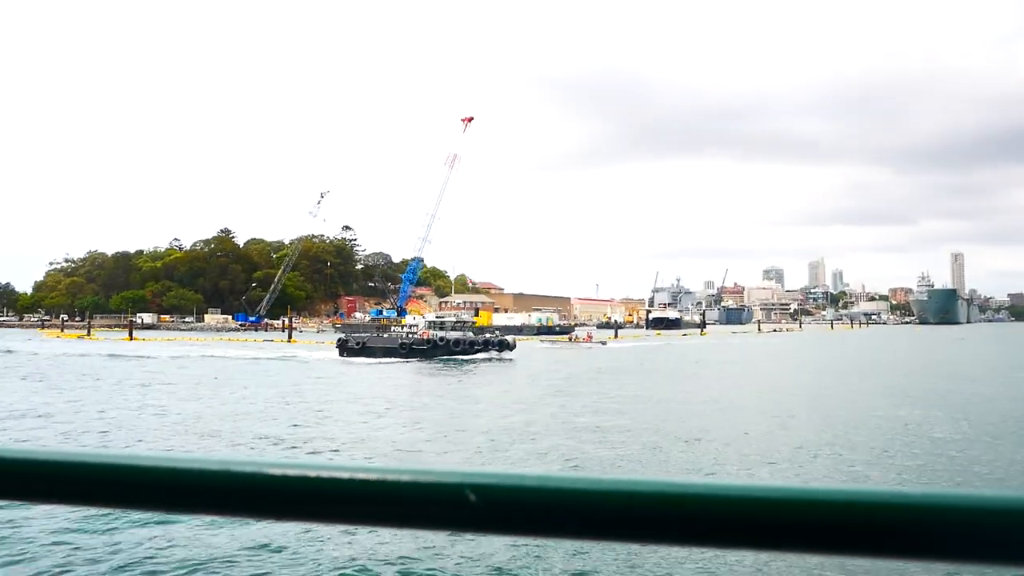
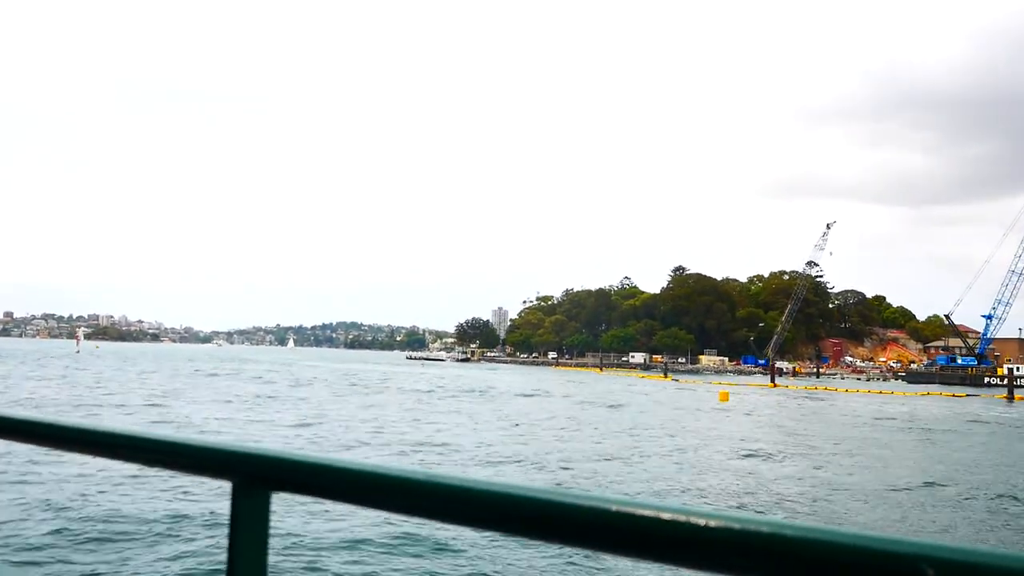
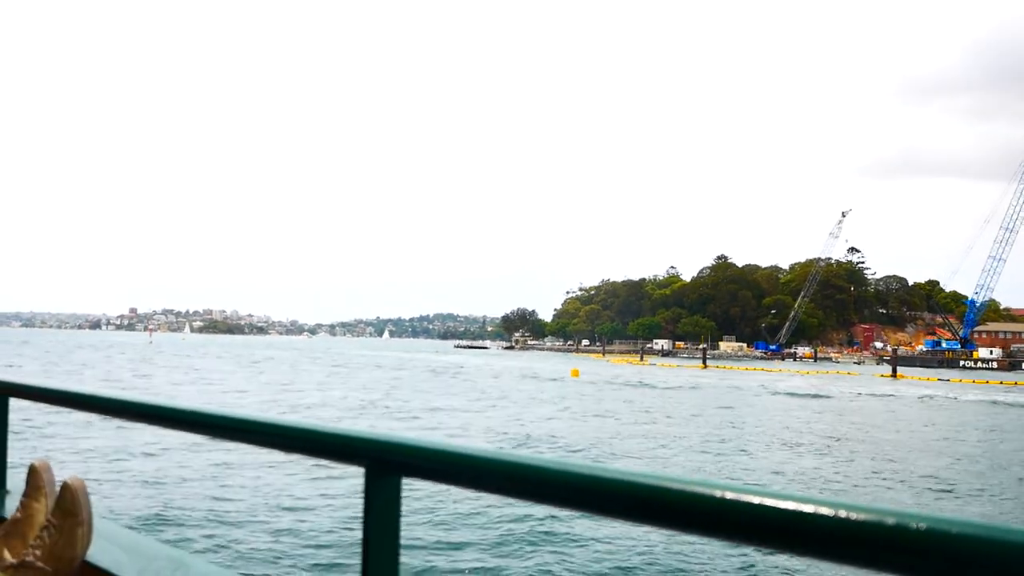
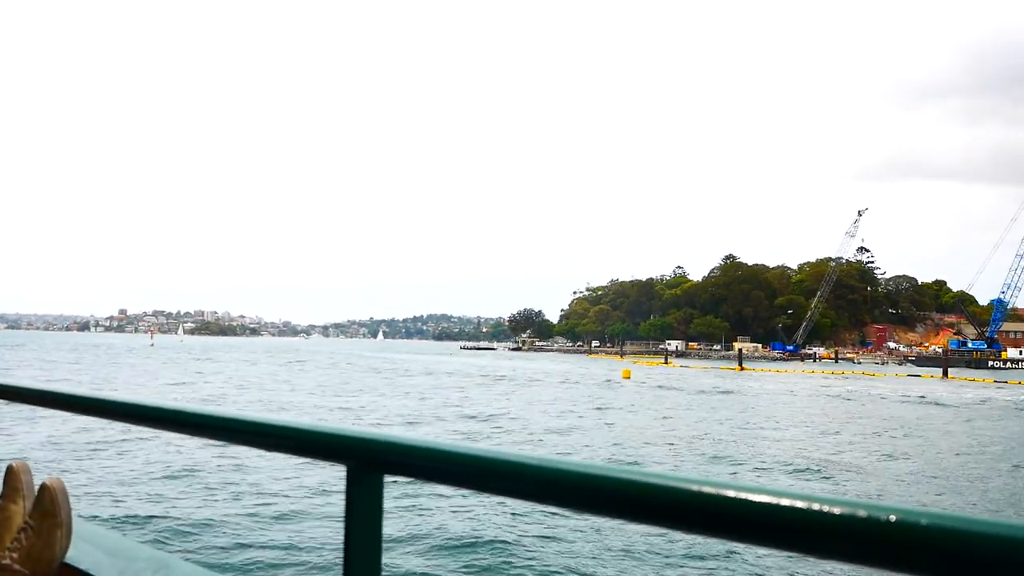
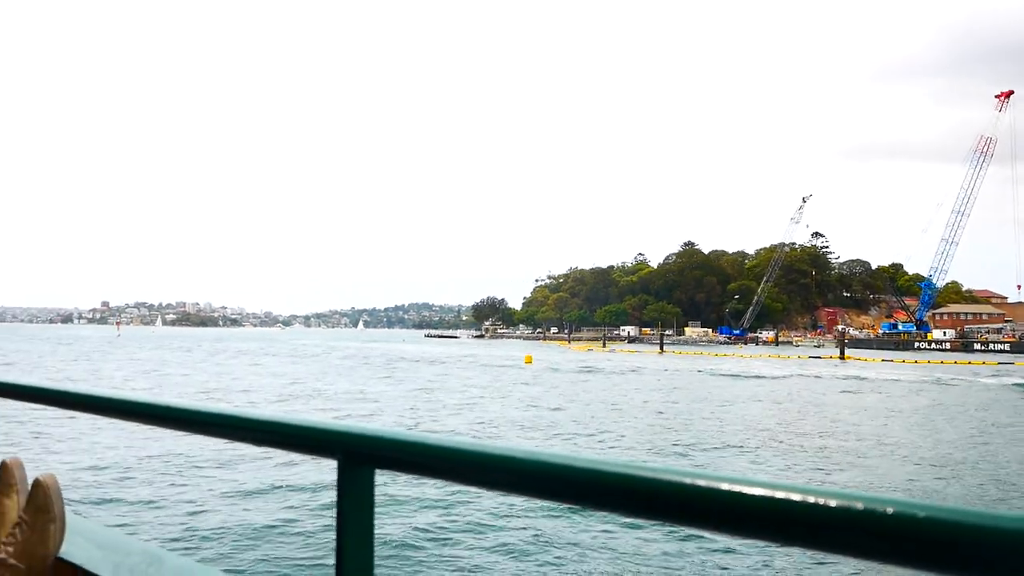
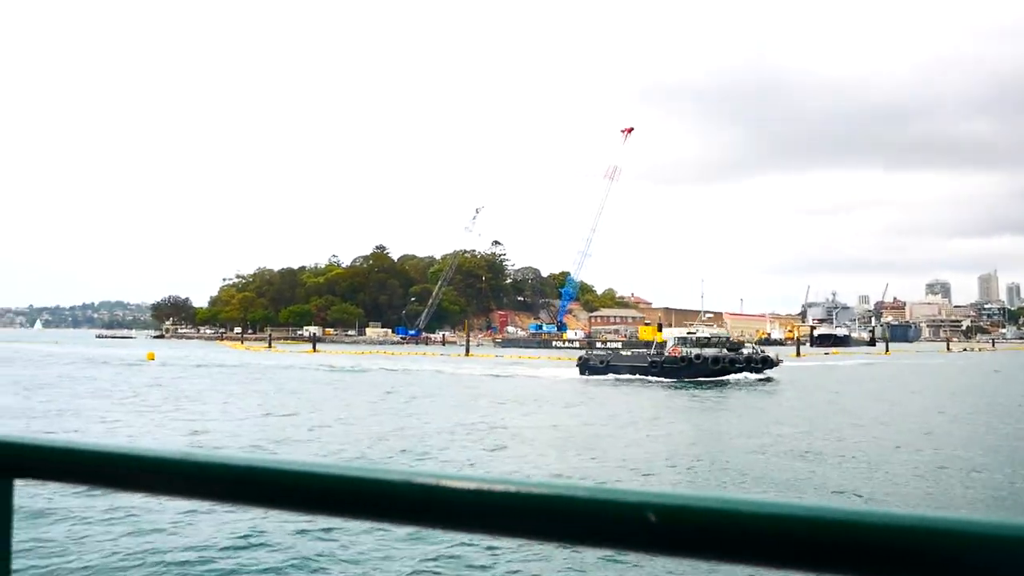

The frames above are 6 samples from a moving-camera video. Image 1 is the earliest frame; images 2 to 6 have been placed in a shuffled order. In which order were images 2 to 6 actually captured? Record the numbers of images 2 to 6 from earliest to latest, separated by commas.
6, 5, 3, 4, 2
